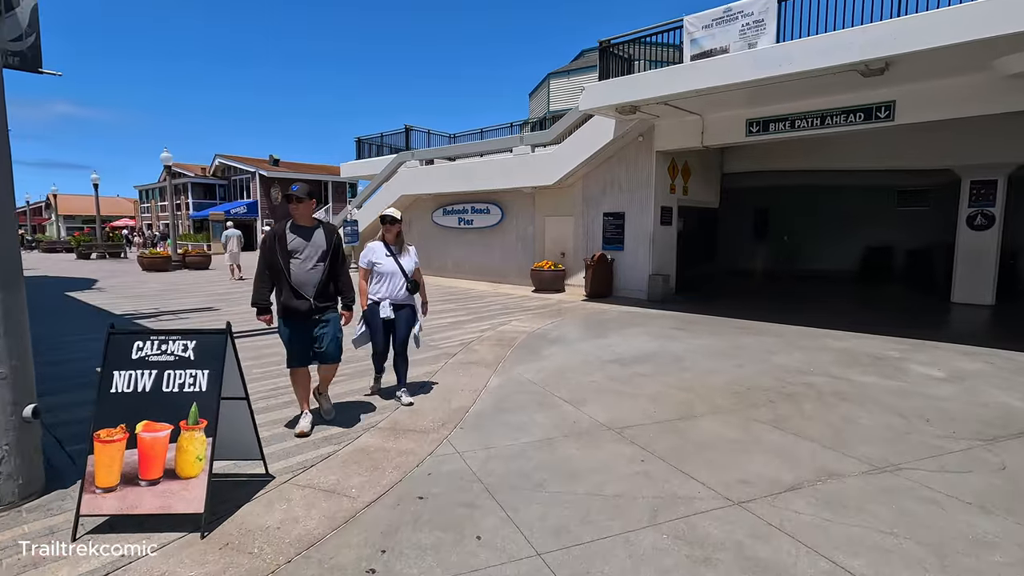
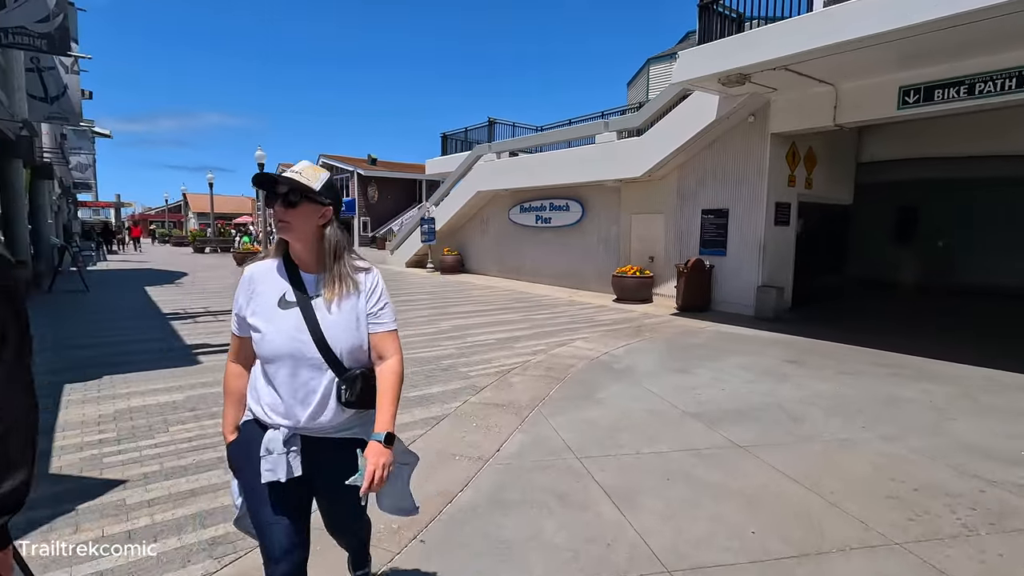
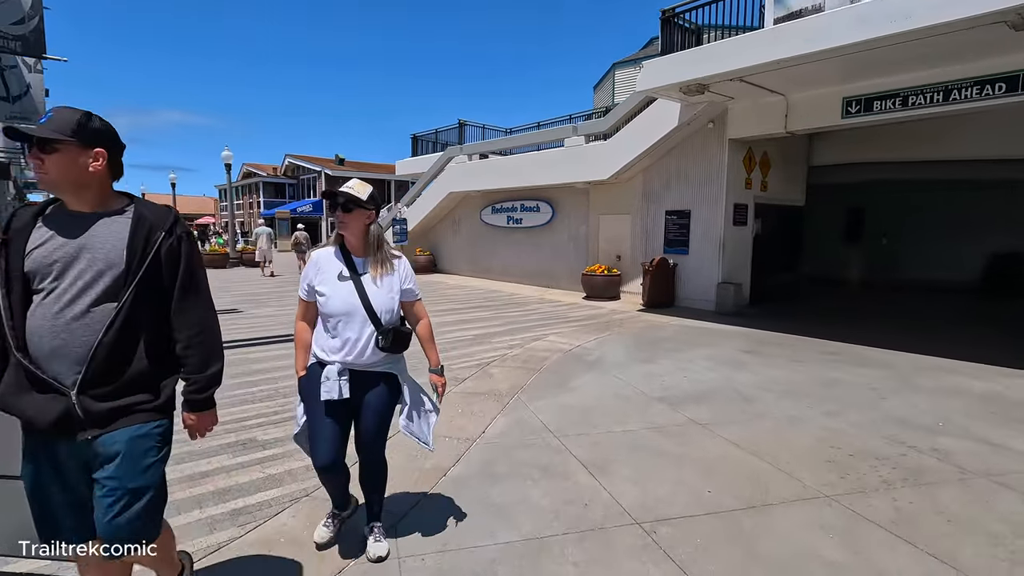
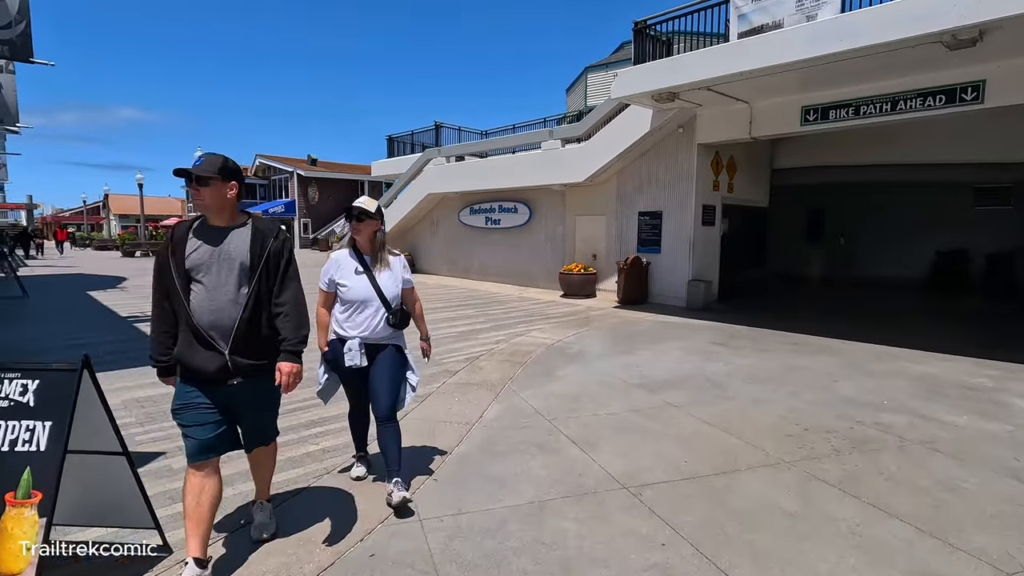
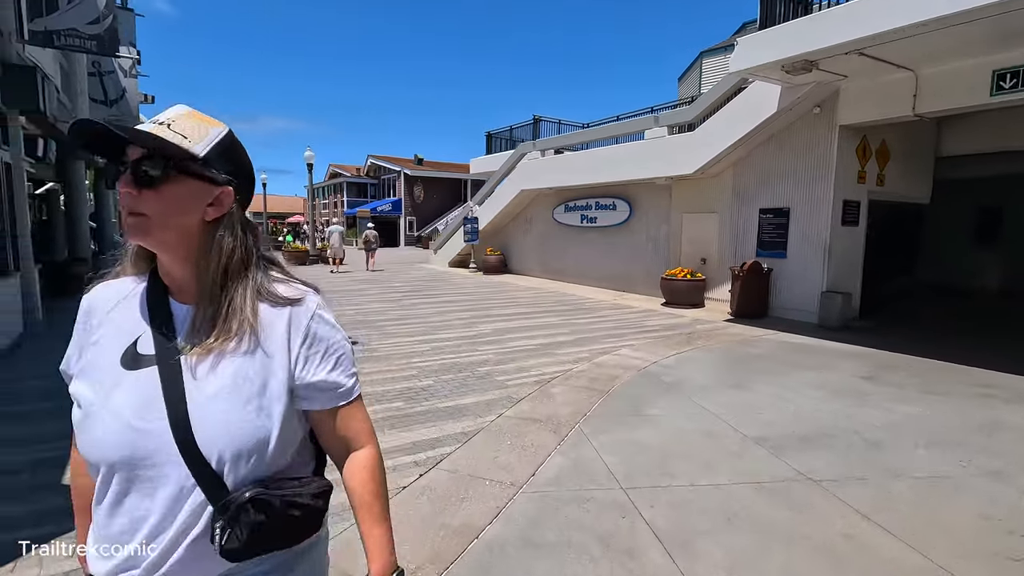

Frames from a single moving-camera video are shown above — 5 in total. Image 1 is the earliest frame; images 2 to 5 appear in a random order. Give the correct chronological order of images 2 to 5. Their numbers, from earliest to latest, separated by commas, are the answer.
4, 3, 2, 5
